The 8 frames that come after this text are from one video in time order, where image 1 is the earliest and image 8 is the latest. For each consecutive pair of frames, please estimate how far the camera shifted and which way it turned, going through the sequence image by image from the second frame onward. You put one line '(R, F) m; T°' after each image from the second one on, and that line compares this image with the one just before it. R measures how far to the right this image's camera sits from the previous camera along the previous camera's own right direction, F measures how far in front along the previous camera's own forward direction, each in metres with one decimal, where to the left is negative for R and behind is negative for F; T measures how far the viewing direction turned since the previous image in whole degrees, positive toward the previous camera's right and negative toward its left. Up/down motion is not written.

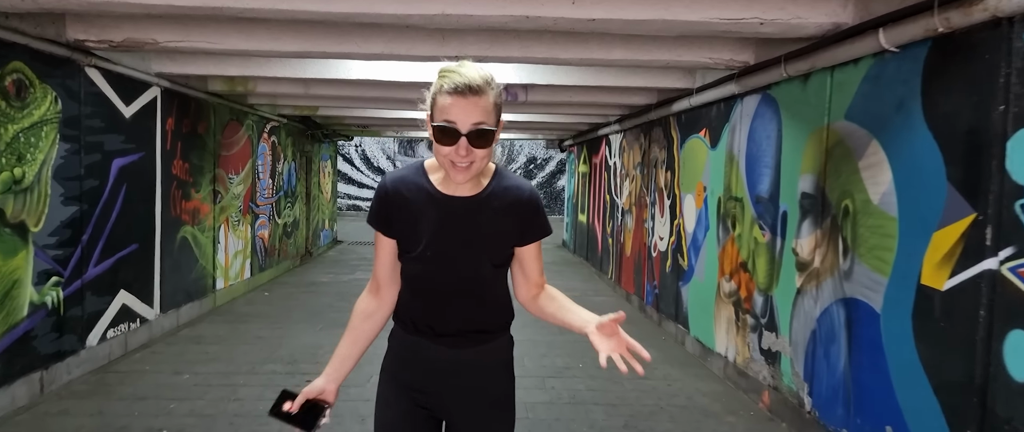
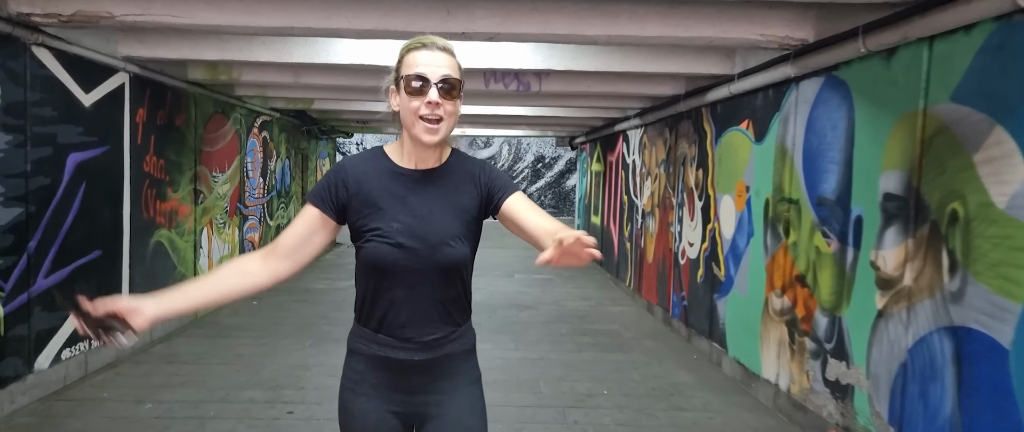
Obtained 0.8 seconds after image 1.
(-0.1, +0.7) m; 0°
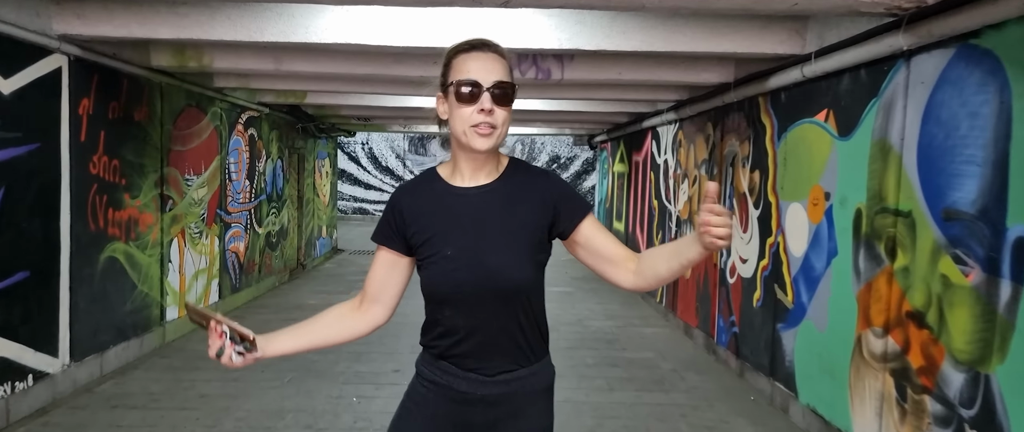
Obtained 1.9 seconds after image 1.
(-0.1, +1.0) m; -1°
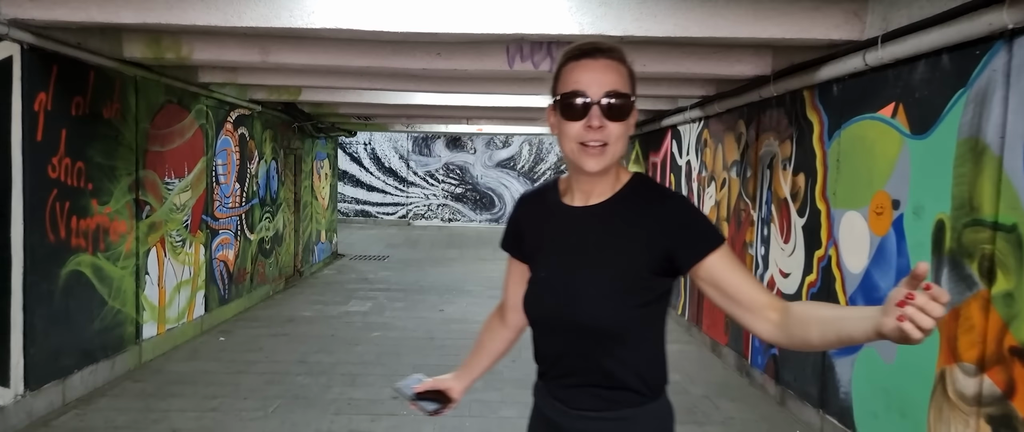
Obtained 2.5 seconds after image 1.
(-0.1, +0.6) m; 0°
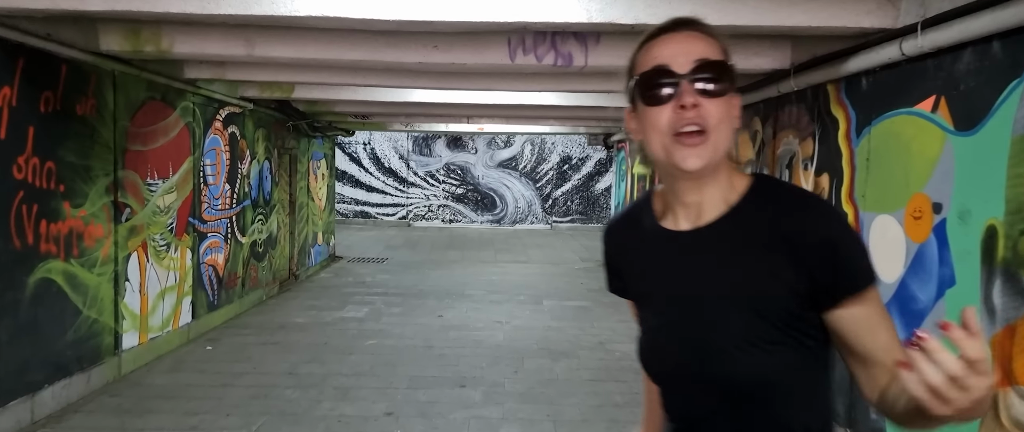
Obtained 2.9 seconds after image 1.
(0.0, +0.3) m; 0°
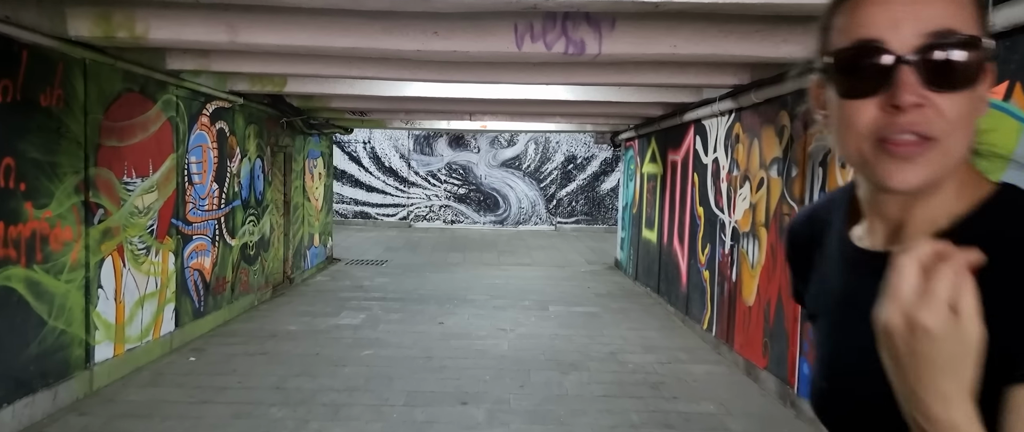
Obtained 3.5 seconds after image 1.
(0.0, +0.4) m; 0°
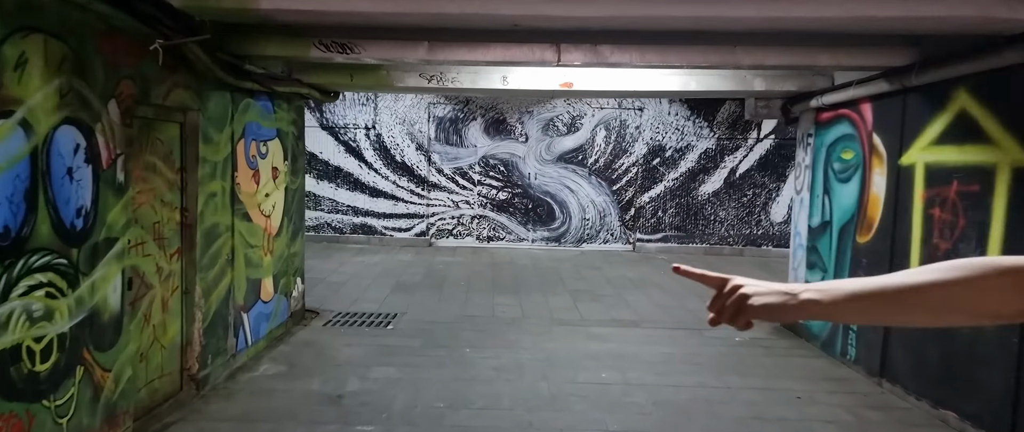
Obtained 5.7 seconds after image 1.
(-0.8, +4.6) m; -1°
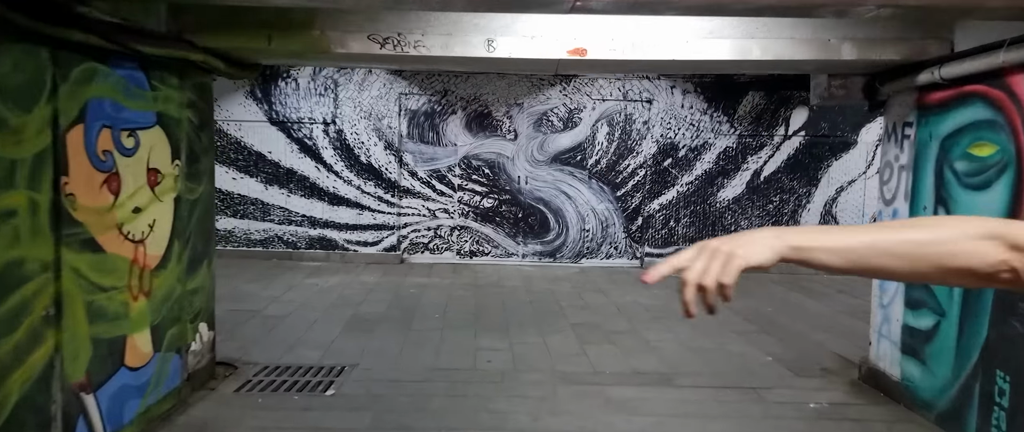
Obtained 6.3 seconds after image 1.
(0.0, +1.7) m; +1°
